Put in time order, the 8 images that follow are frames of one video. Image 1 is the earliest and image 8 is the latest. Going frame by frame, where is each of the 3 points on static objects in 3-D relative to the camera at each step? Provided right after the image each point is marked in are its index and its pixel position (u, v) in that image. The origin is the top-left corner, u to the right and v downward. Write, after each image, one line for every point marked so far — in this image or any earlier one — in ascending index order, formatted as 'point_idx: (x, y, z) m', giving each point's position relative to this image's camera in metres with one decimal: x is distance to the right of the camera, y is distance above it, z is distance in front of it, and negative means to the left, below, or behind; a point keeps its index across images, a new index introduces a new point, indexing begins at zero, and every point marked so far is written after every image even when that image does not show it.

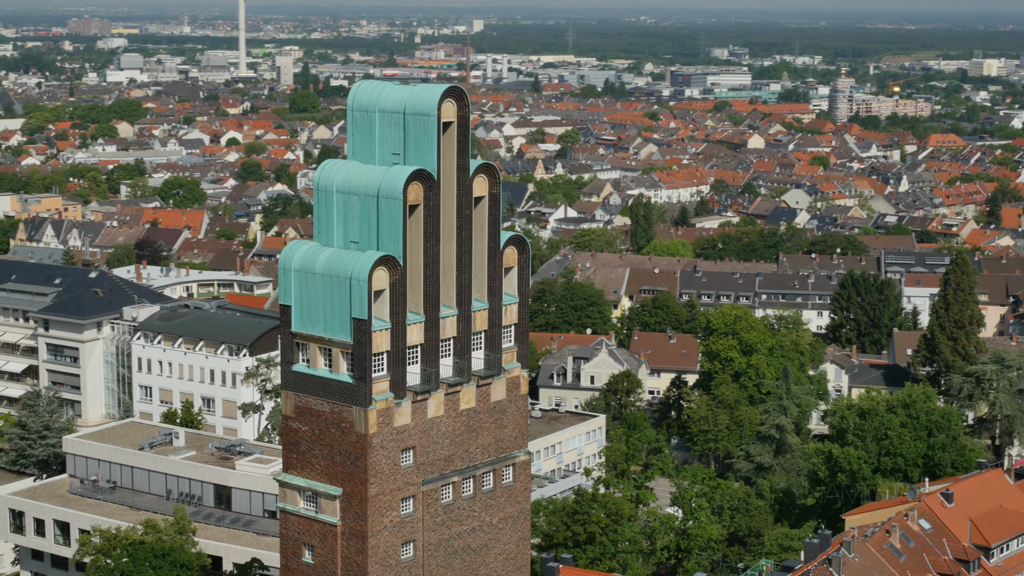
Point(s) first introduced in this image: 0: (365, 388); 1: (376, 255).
0: (-1.5, -1.0, +19.6) m
1: (-1.4, +0.3, +19.7) m
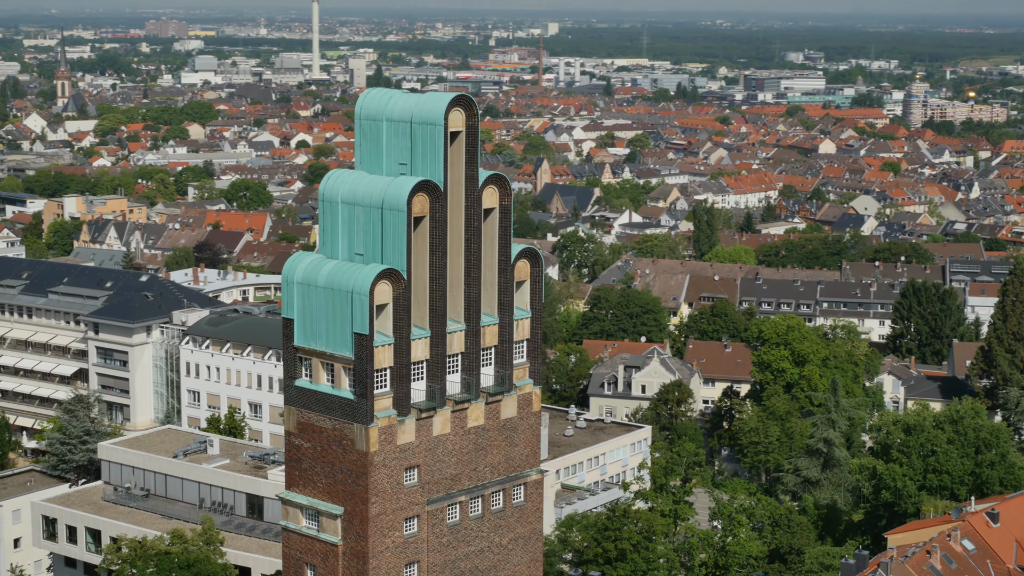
0: (-1.5, -1.2, +19.1) m
1: (-1.4, +0.2, +19.1) m
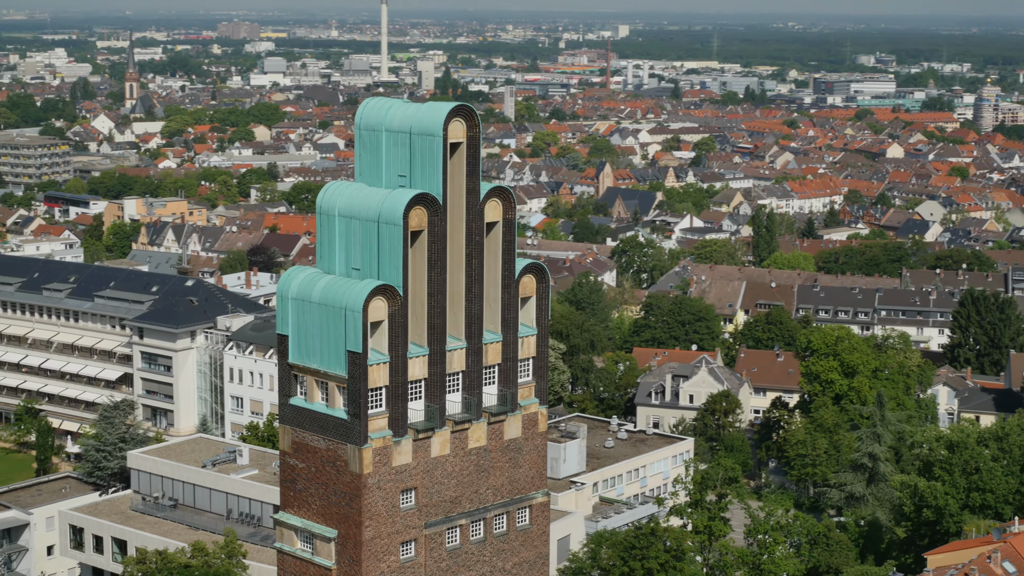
0: (-1.5, -1.3, +18.4) m
1: (-1.4, 0.0, +18.5) m
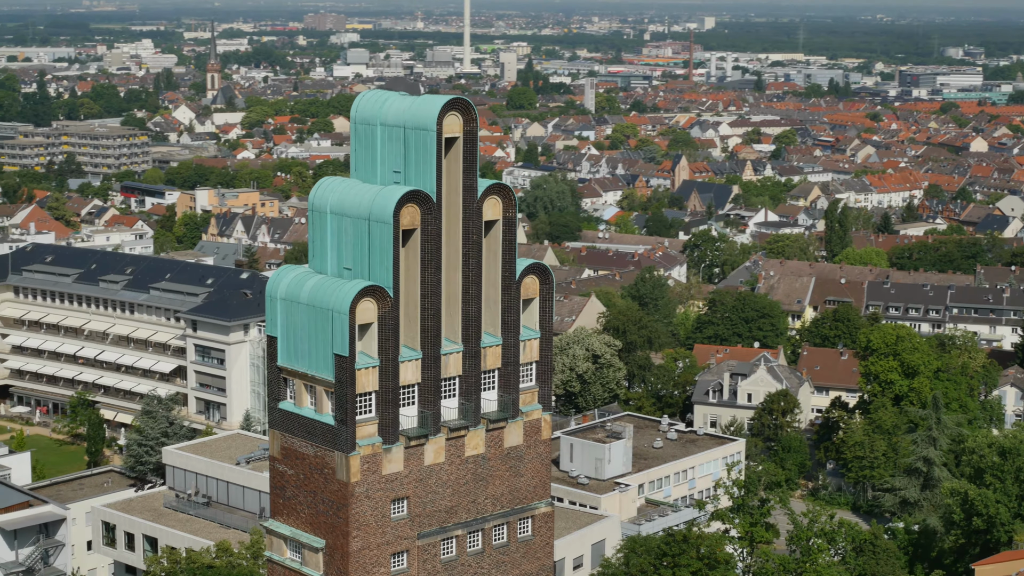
0: (-1.5, -1.3, +17.7) m
1: (-1.4, 0.0, +17.7) m
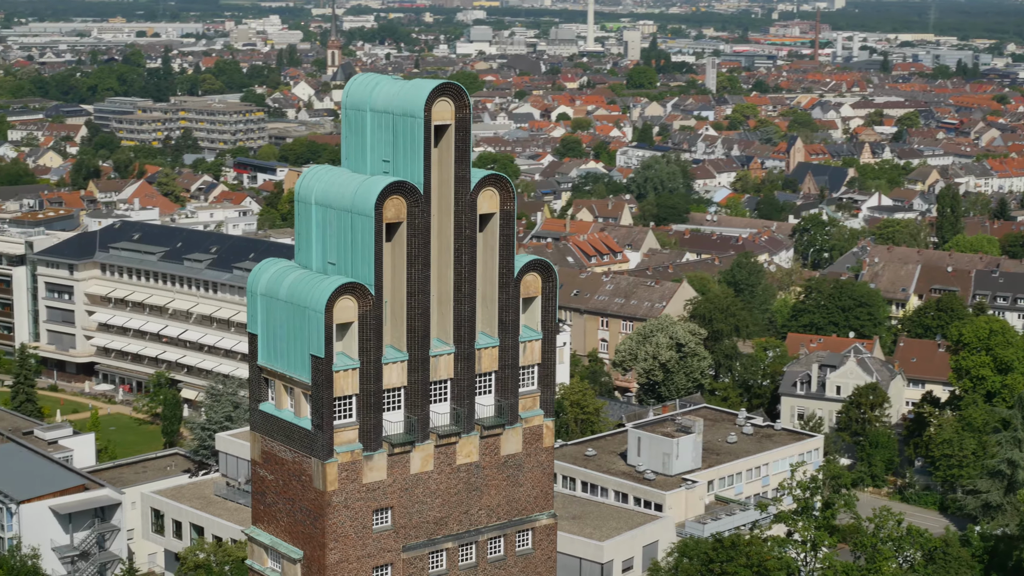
0: (-1.7, -1.3, +16.6) m
1: (-1.5, +0.1, +16.6) m
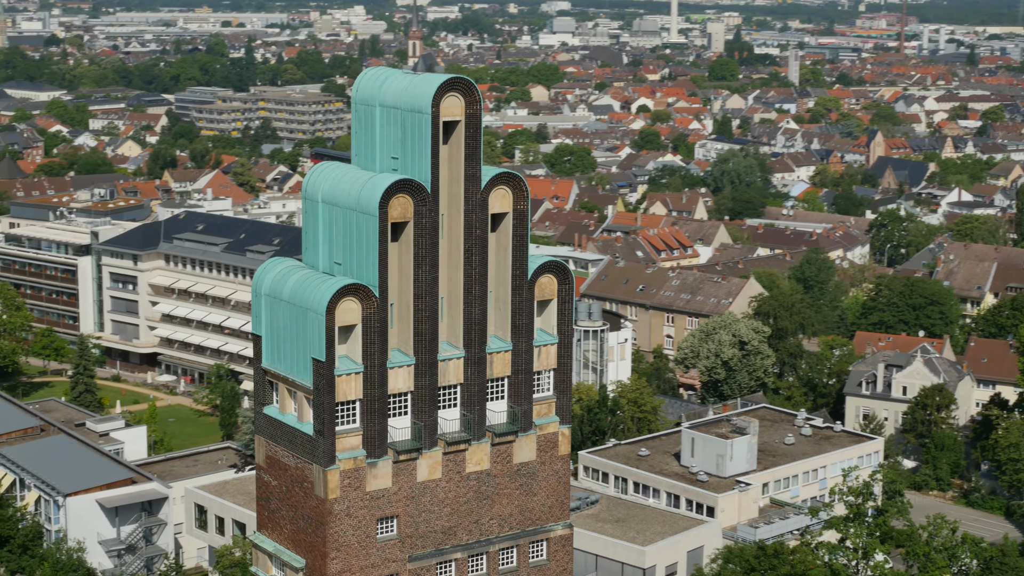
0: (-1.6, -1.3, +16.1) m
1: (-1.4, 0.0, +16.1) m
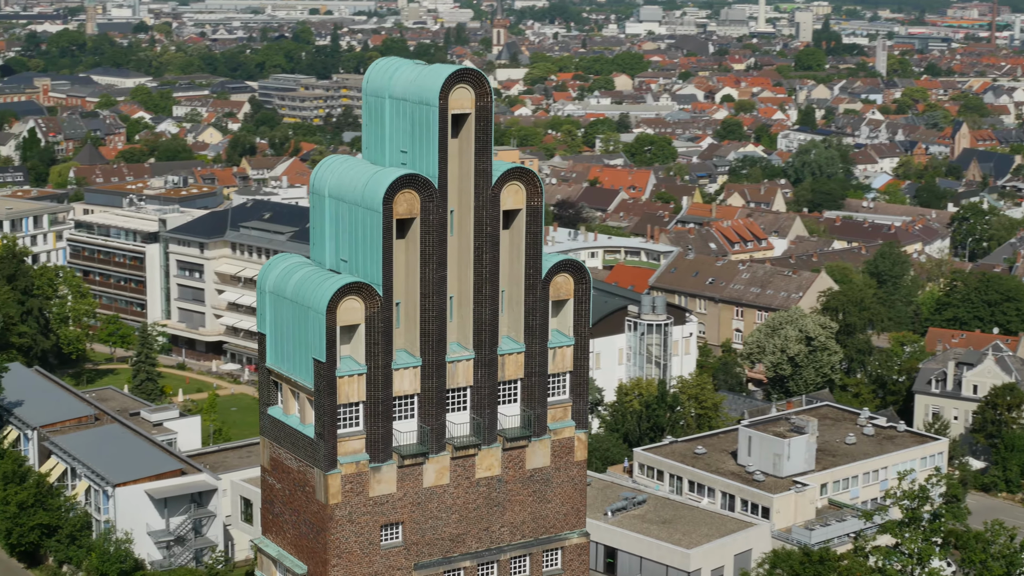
0: (-1.5, -1.3, +15.5) m
1: (-1.4, +0.1, +15.5) m
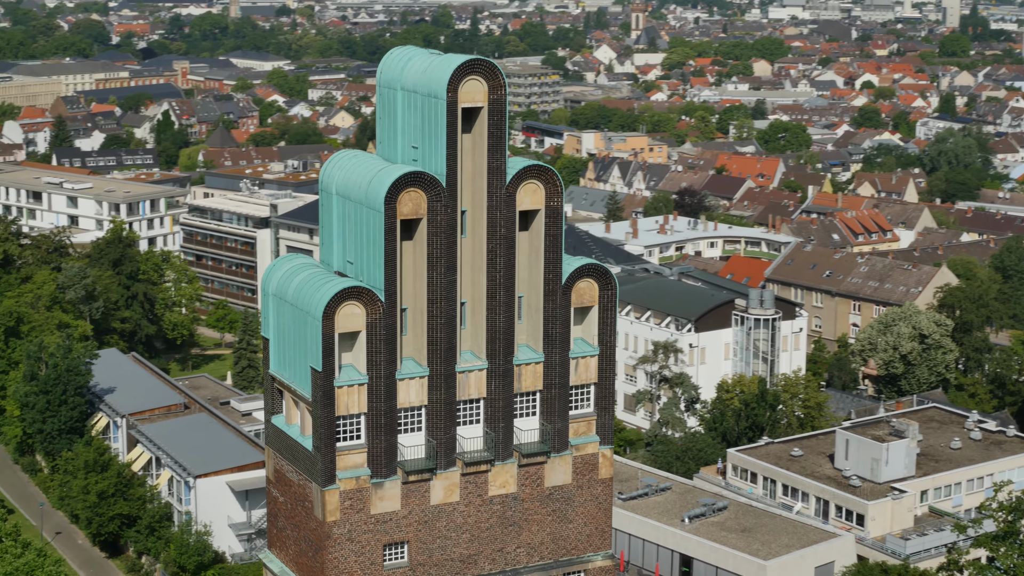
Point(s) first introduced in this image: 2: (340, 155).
0: (-1.5, -1.3, +14.6) m
1: (-1.3, 0.0, +14.6) m
2: (-1.4, +1.1, +15.6) m
